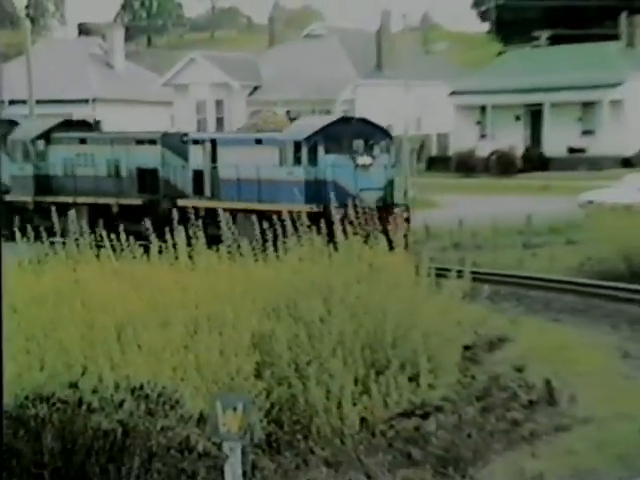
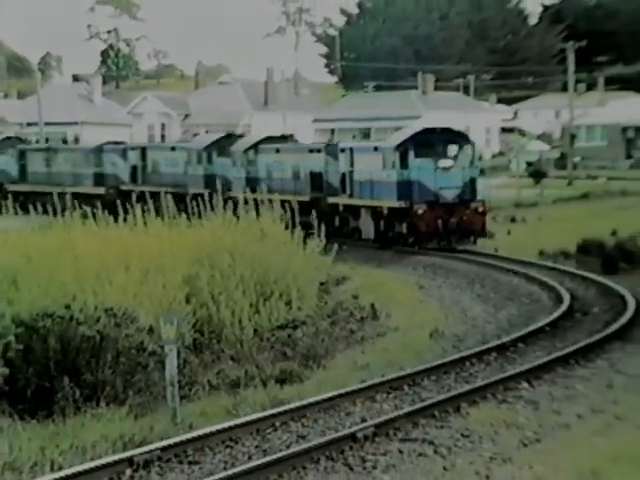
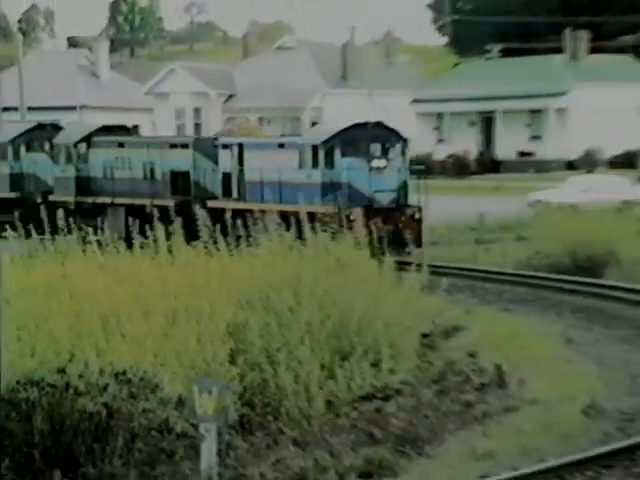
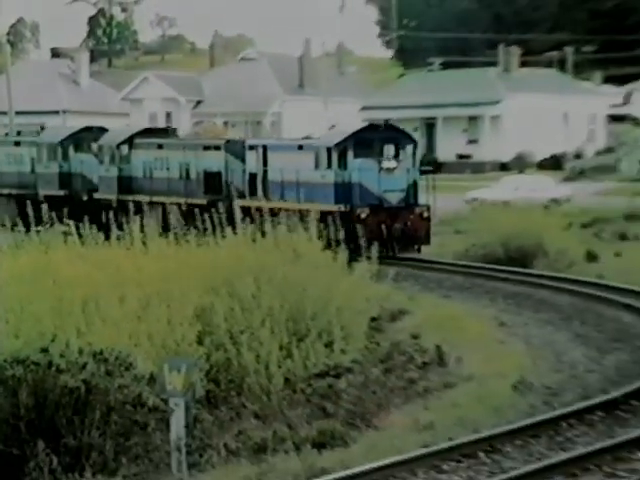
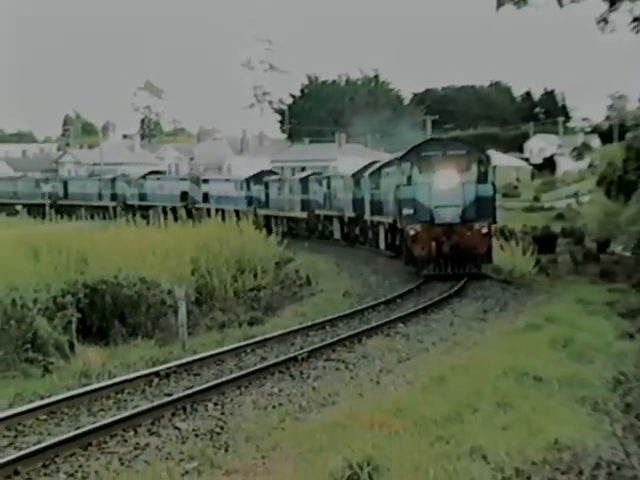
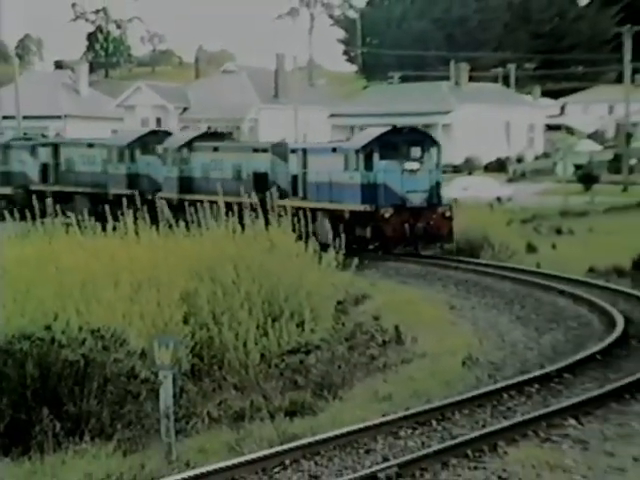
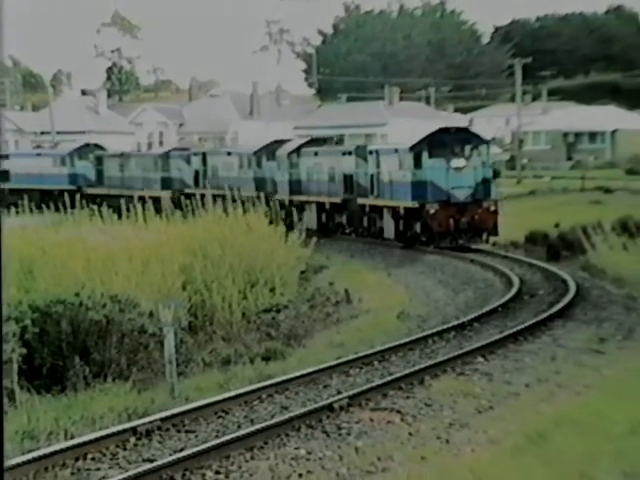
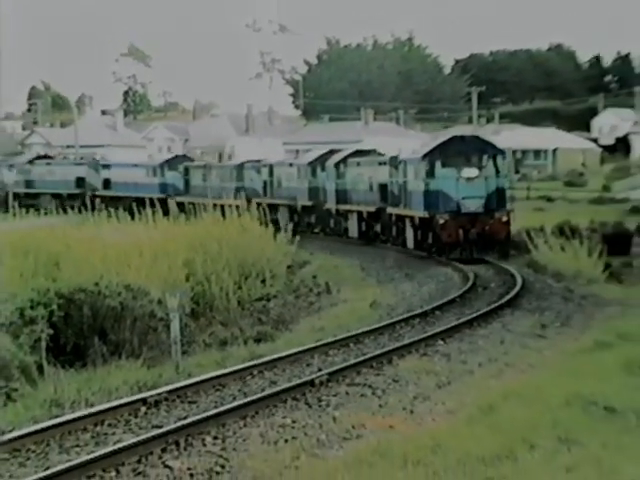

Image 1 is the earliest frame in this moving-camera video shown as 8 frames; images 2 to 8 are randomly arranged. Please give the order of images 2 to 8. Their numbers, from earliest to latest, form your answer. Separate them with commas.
3, 4, 6, 2, 7, 8, 5
